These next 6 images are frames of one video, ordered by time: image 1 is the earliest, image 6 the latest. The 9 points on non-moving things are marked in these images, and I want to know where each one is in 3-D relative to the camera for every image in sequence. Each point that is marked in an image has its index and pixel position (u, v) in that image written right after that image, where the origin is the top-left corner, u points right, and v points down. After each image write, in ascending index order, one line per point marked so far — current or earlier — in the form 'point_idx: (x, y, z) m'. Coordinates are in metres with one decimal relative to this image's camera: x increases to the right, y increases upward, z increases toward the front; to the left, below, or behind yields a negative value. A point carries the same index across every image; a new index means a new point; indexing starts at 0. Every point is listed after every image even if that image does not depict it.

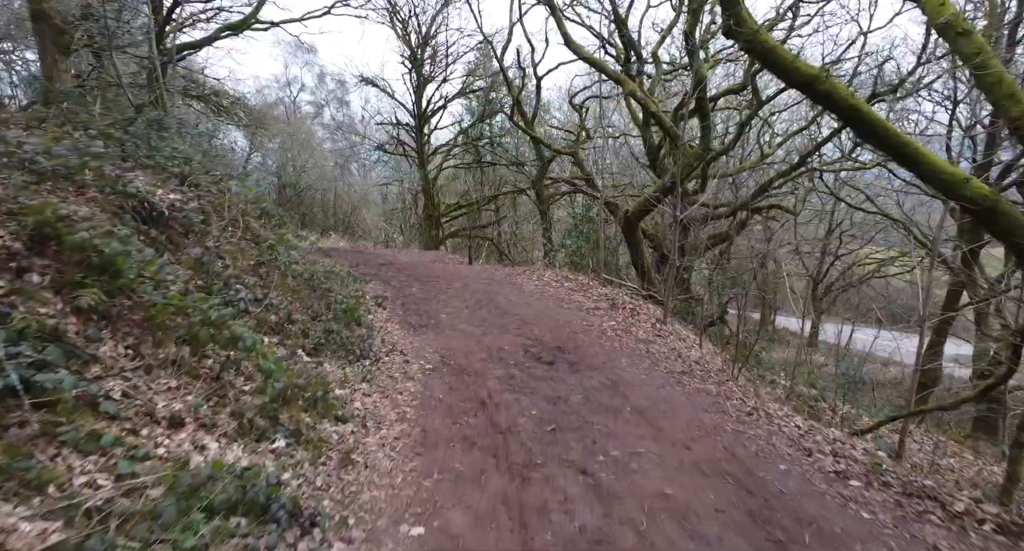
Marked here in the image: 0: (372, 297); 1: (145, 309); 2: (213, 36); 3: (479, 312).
0: (-2.5, -0.5, +9.3) m
1: (-2.6, -0.2, +3.6) m
2: (-8.2, +6.6, +14.2) m
3: (-0.6, -0.7, +9.0) m
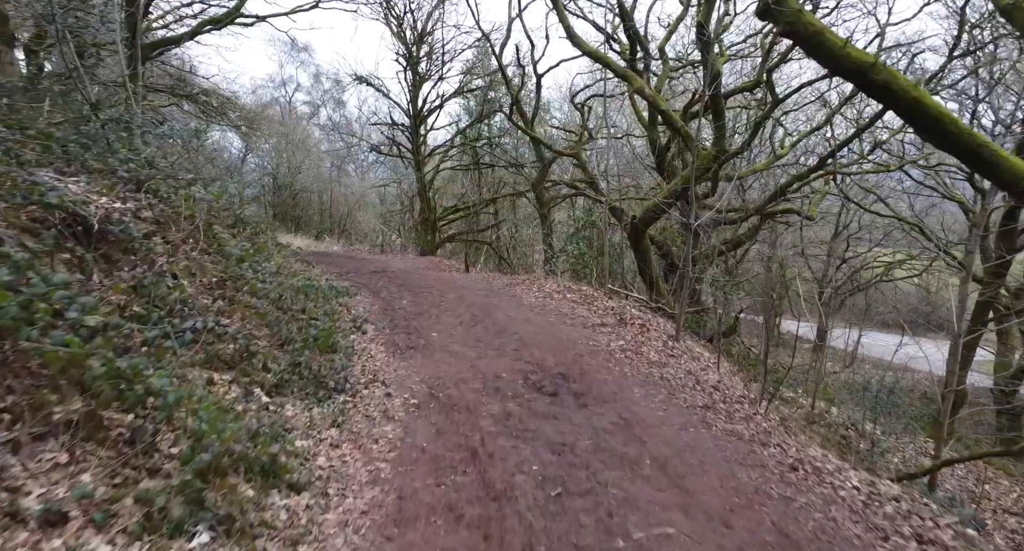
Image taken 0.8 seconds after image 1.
0: (-2.5, -0.7, +8.5) m
1: (-2.6, -0.4, +2.8) m
2: (-8.3, +6.4, +13.5) m
3: (-0.6, -0.9, +8.2) m
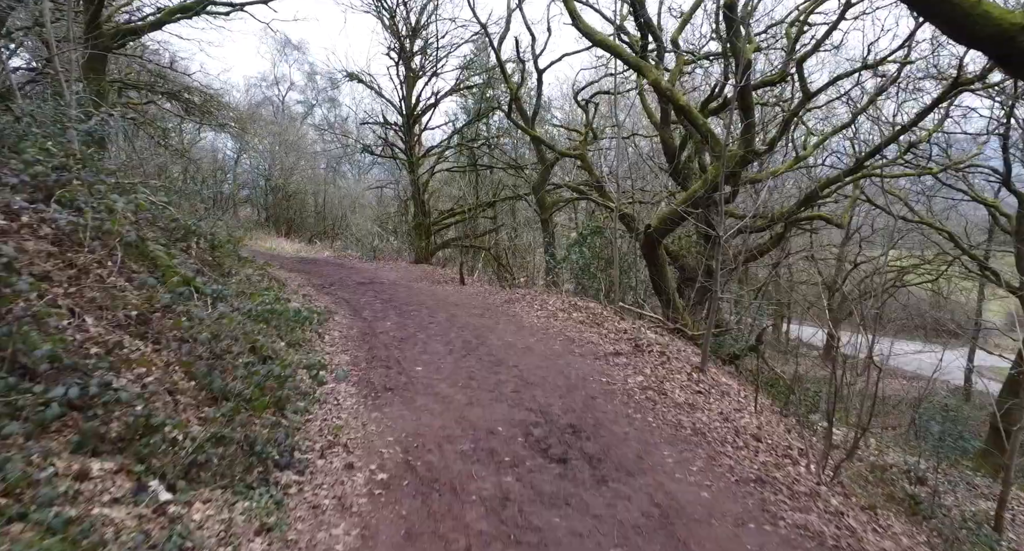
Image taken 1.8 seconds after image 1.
0: (-2.5, -1.0, +7.3) m
1: (-2.6, -0.7, +1.6) m
2: (-8.3, +6.0, +12.2) m
3: (-0.6, -1.2, +6.9) m
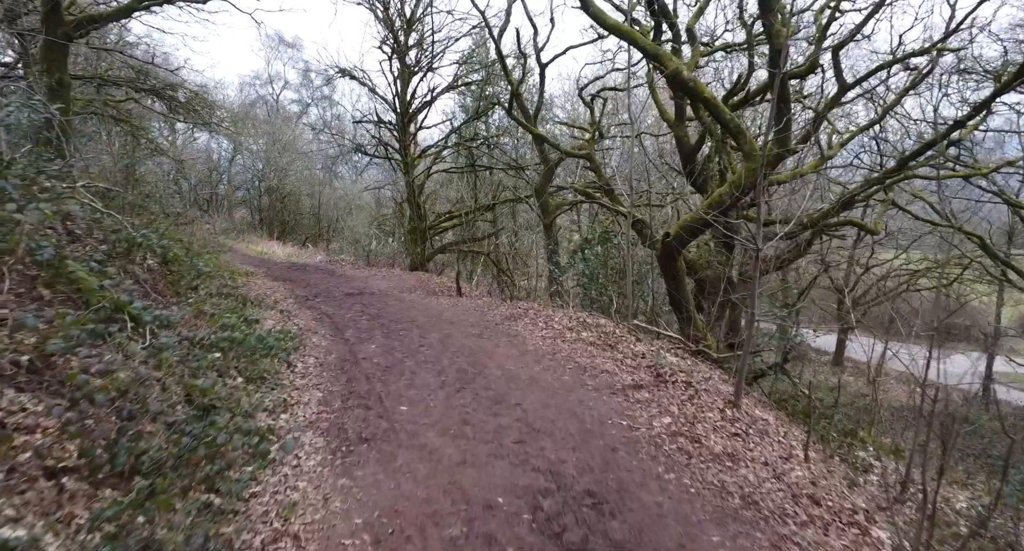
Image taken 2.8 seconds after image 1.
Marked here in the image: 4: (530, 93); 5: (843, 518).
0: (-2.5, -1.3, +6.2) m
1: (-2.6, -1.0, +0.5) m
2: (-8.3, +5.8, +11.2) m
3: (-0.6, -1.4, +5.8) m
4: (+0.6, +6.0, +17.1) m
5: (+2.9, -2.1, +4.4) m
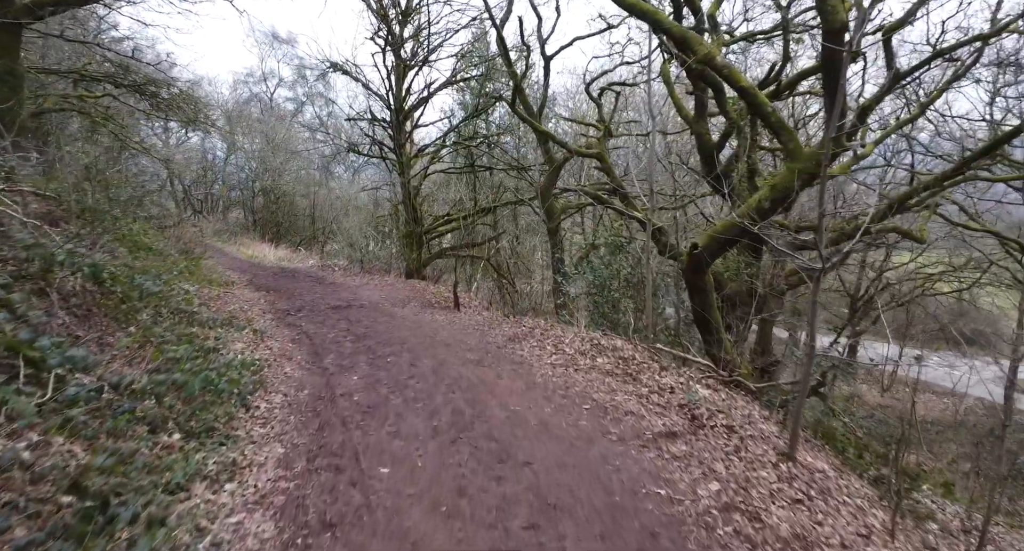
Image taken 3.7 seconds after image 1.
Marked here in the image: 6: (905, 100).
0: (-2.5, -1.5, +5.1) m
1: (-2.5, -1.2, -0.6) m
2: (-8.2, +5.6, +10.0) m
3: (-0.5, -1.7, +4.7) m
4: (+0.7, +5.8, +16.0) m
5: (+2.9, -2.3, +3.3) m
6: (+9.3, +4.2, +12.1) m
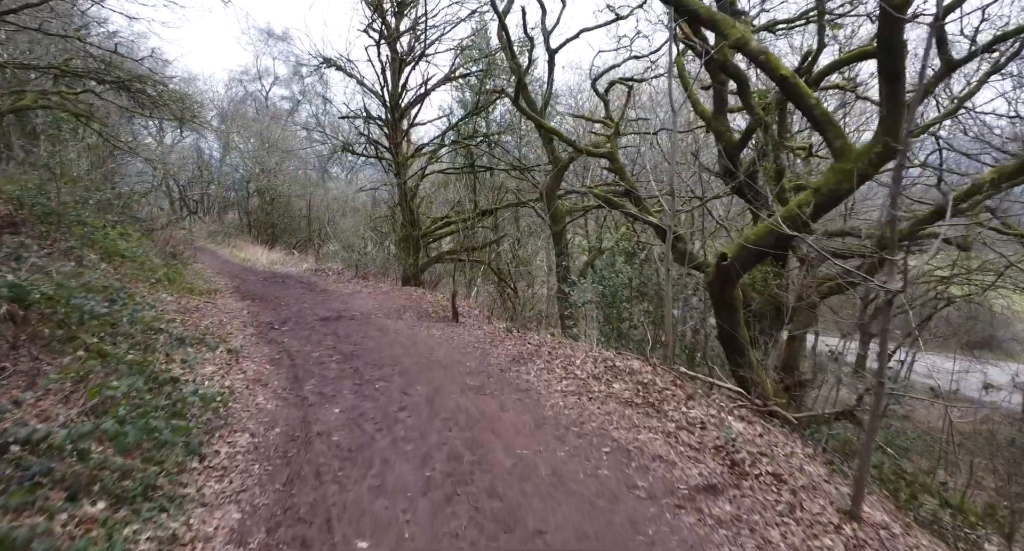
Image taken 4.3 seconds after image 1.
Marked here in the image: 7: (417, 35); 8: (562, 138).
0: (-2.4, -1.7, +4.2) m
1: (-2.5, -1.4, -1.5) m
2: (-8.1, +5.4, +9.2) m
3: (-0.5, -1.8, +3.8) m
4: (+0.7, +5.6, +15.1) m
5: (+3.0, -2.5, +2.4) m
6: (+9.3, +4.0, +11.2) m
7: (-3.0, +7.6, +16.3) m
8: (+1.1, +3.1, +11.6) m
